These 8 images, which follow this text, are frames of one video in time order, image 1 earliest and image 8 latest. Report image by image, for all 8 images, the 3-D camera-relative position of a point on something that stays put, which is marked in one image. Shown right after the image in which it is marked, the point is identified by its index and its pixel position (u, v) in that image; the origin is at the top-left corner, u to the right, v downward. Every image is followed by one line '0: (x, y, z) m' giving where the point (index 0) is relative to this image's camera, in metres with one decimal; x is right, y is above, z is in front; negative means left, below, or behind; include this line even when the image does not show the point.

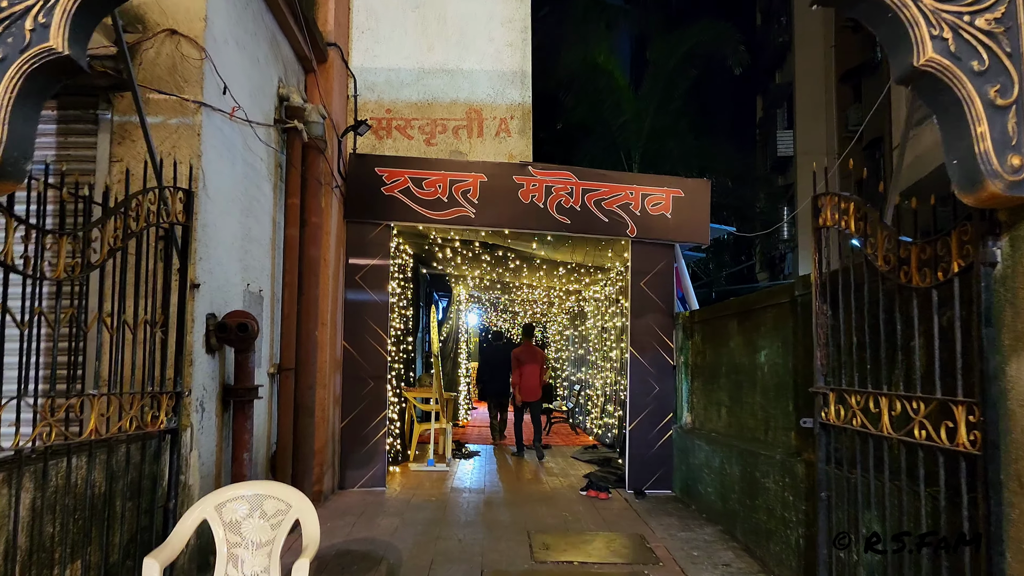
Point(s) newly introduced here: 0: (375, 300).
0: (-1.0, -0.1, +5.5) m
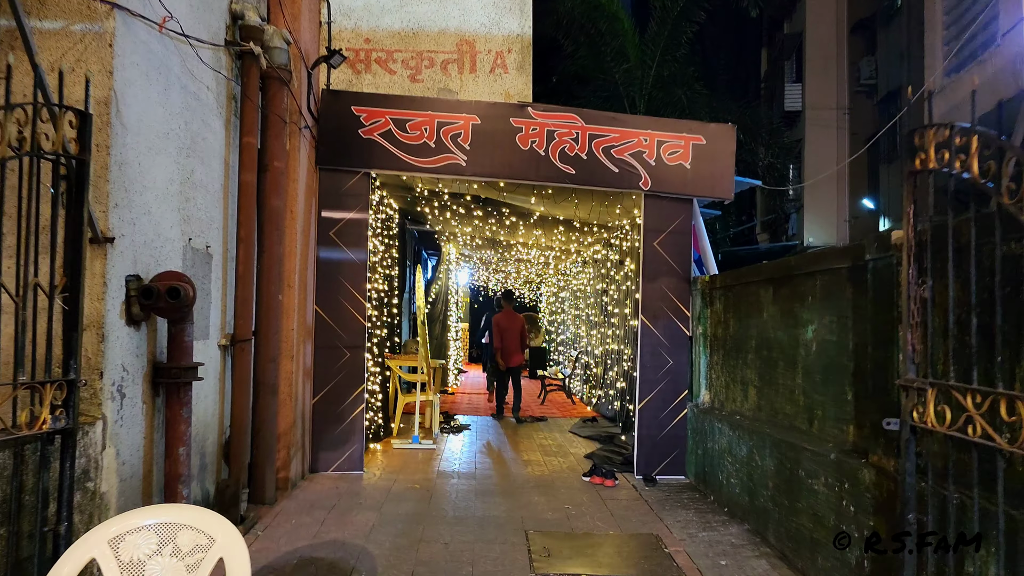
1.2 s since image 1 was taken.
0: (-1.0, +0.2, +4.8) m
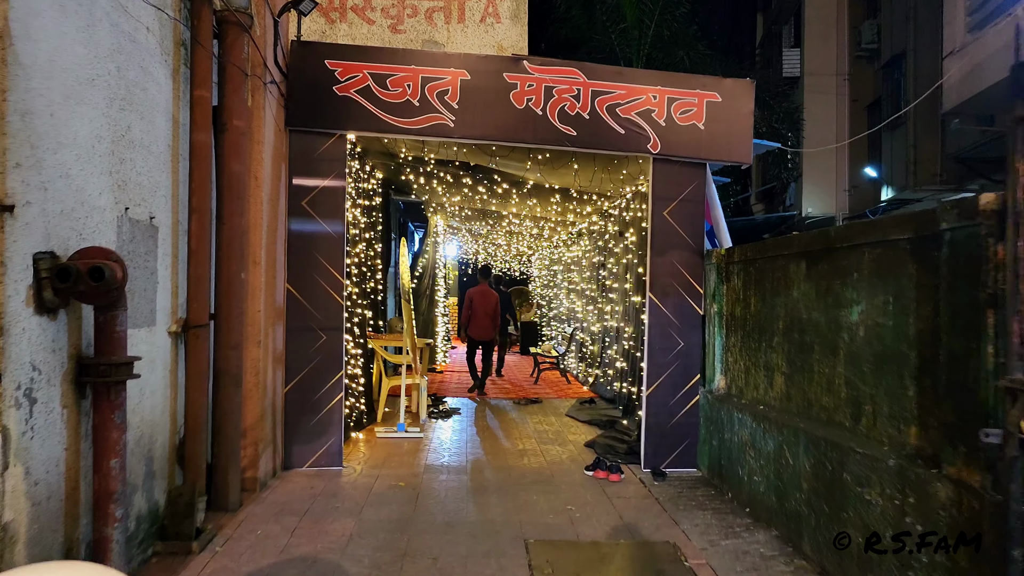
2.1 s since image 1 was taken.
0: (-1.0, +0.3, +4.3) m
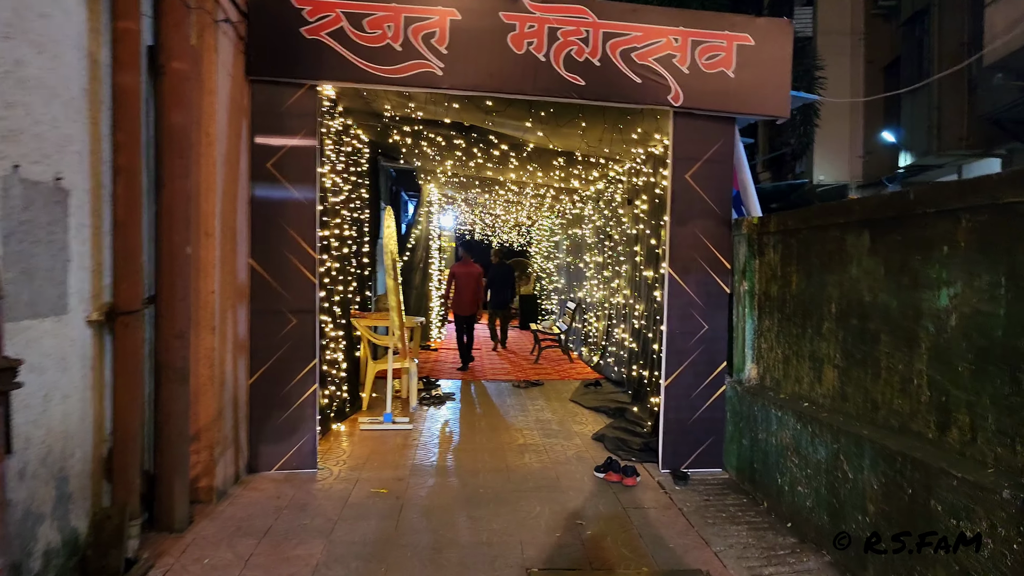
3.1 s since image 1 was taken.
0: (-1.0, +0.4, +3.7) m
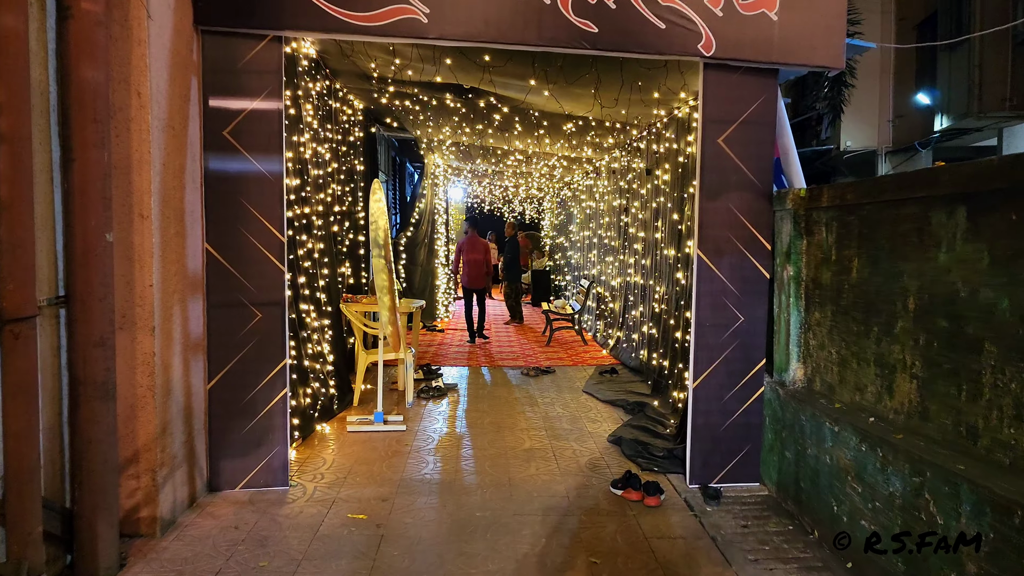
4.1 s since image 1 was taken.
0: (-1.0, +0.5, +3.2) m
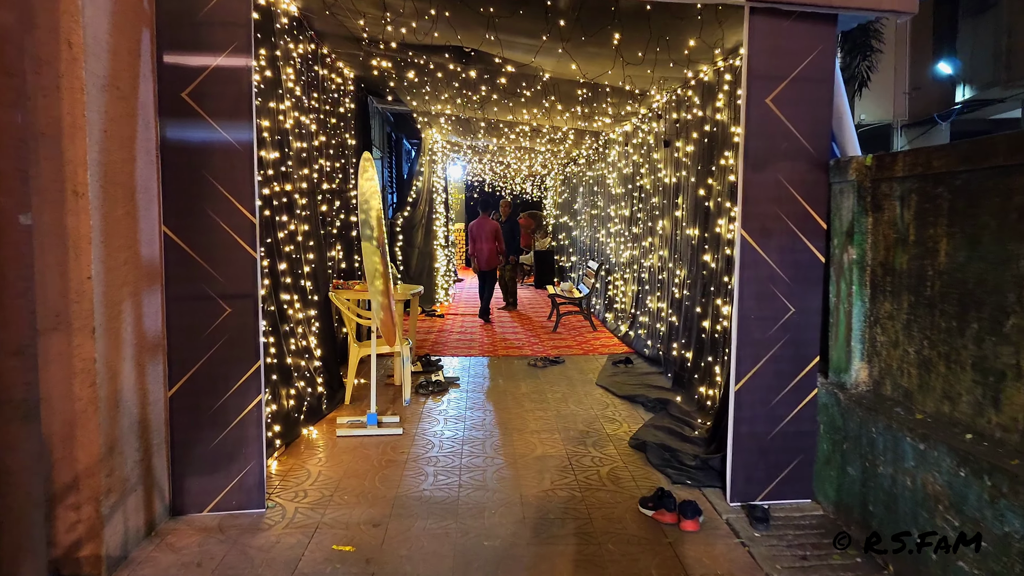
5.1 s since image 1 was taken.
0: (-1.0, +0.5, +2.7) m
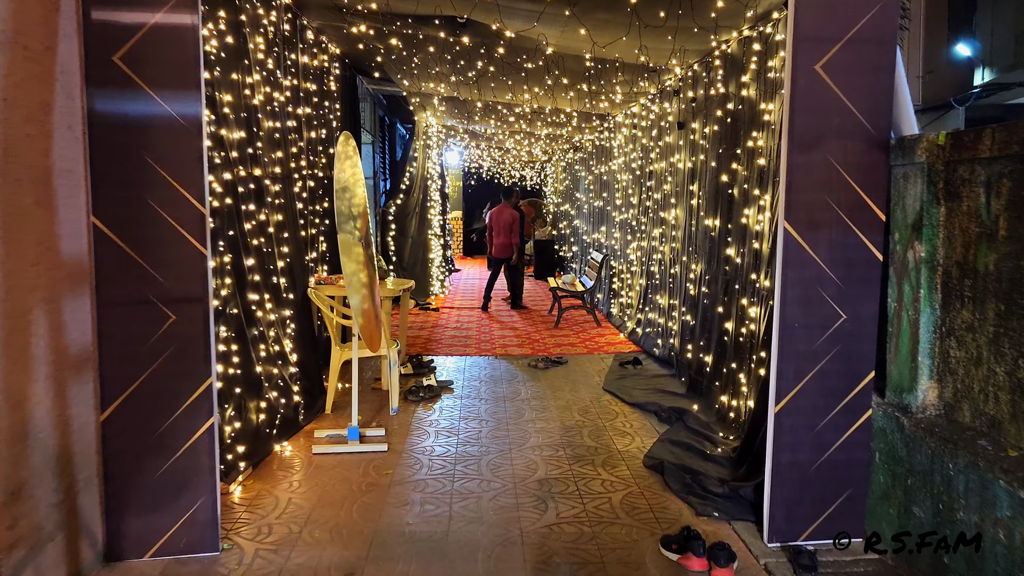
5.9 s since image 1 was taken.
0: (-1.0, +0.5, +2.3) m
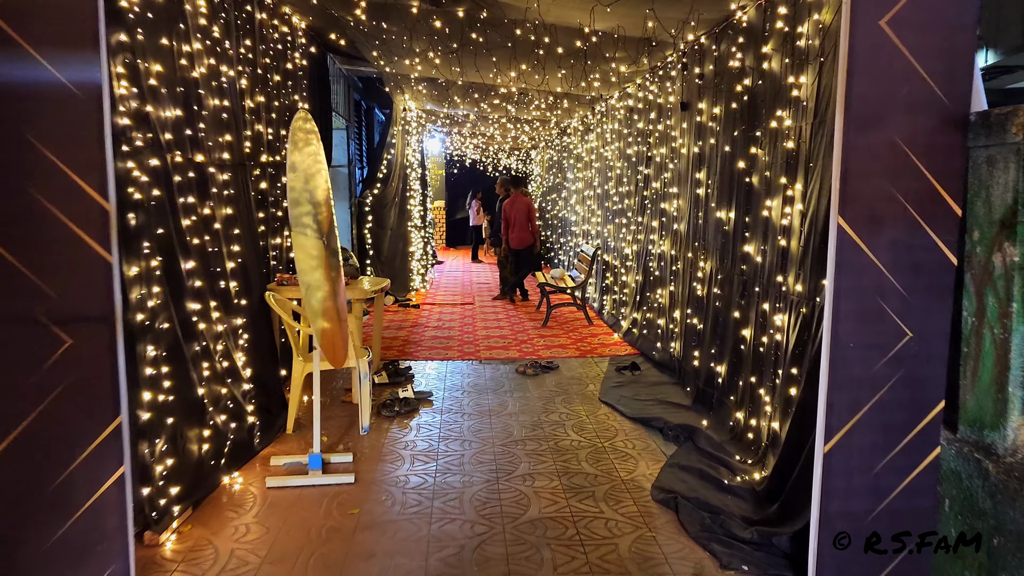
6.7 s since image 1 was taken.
0: (-1.0, +0.5, +1.8) m
